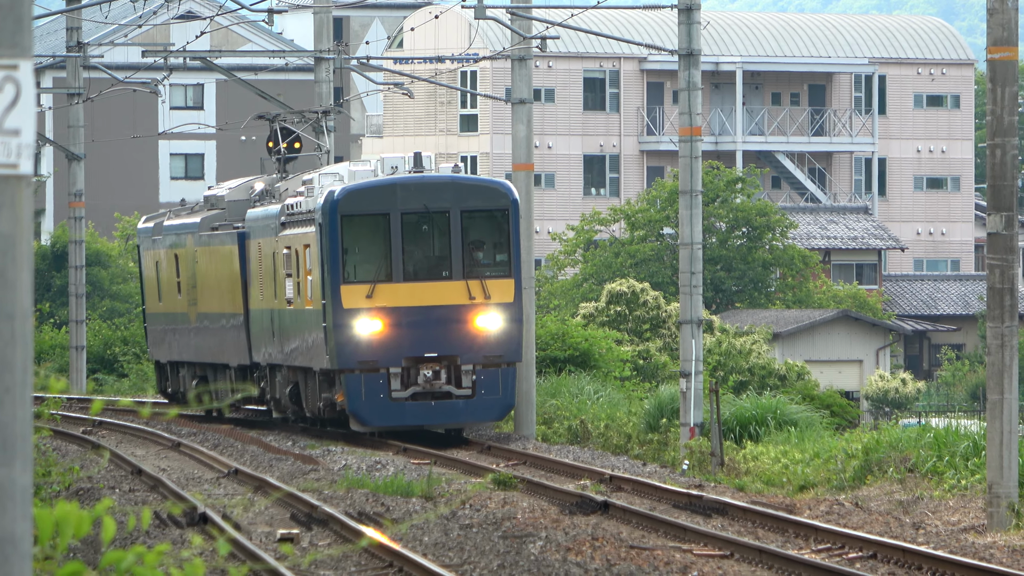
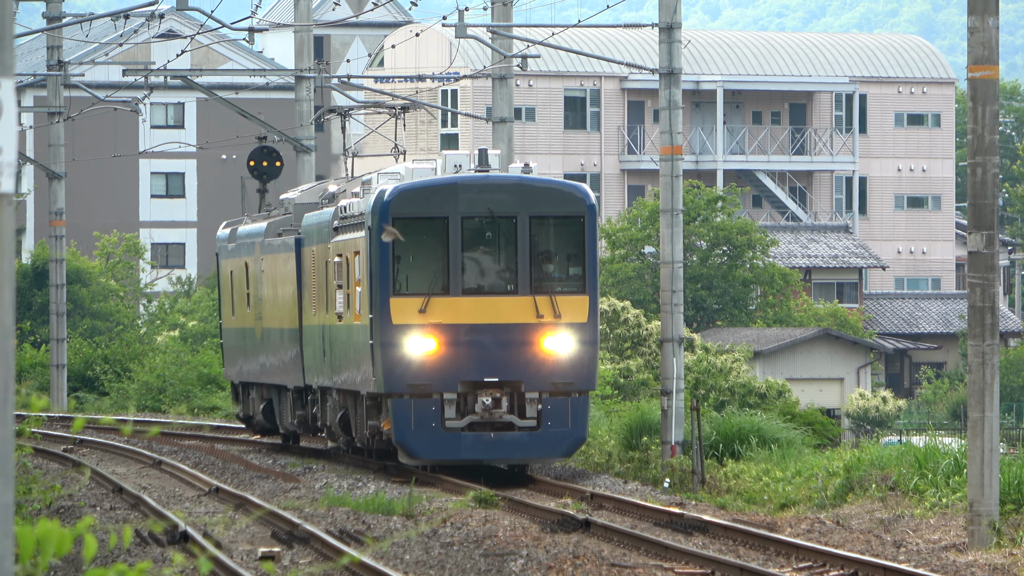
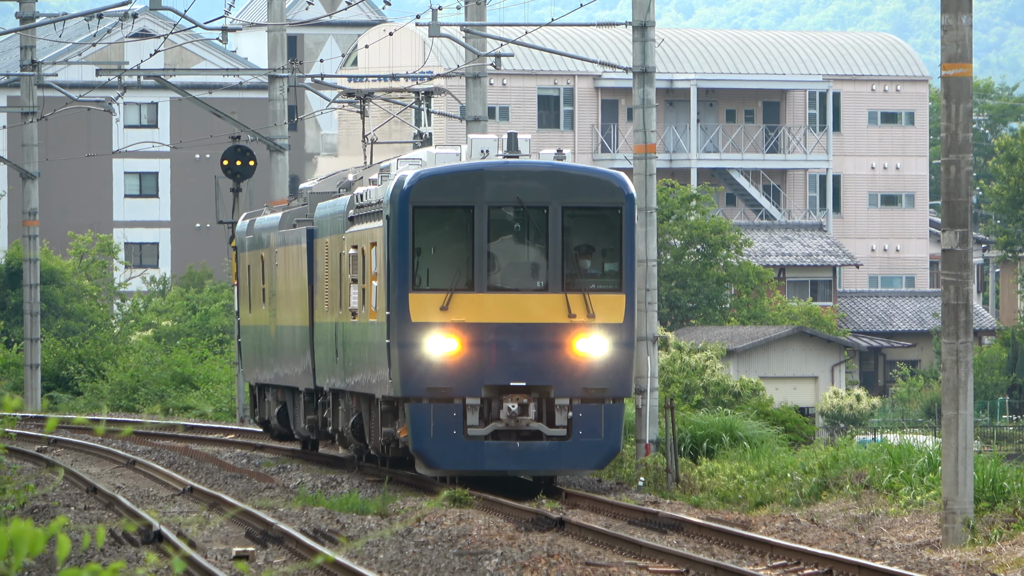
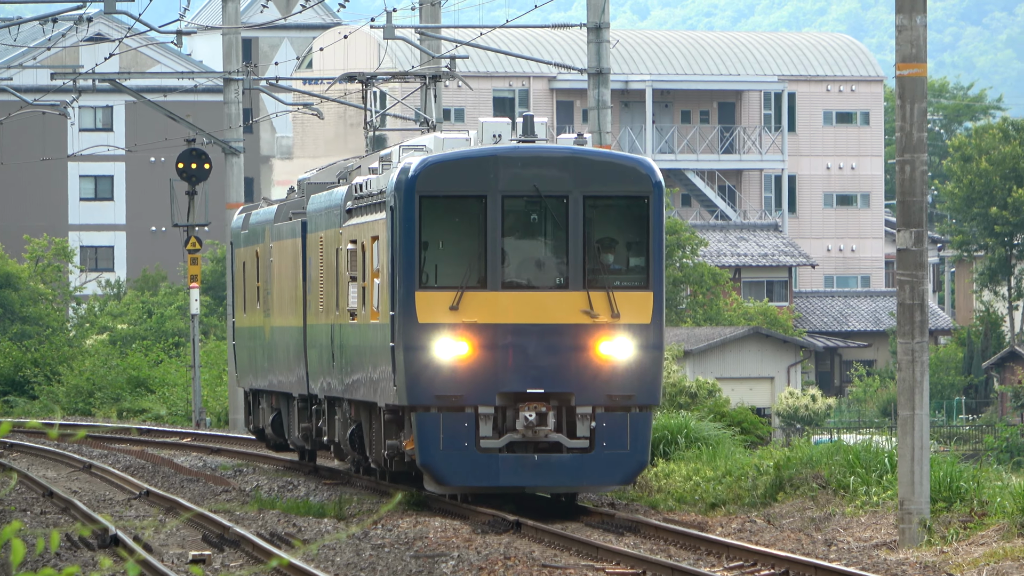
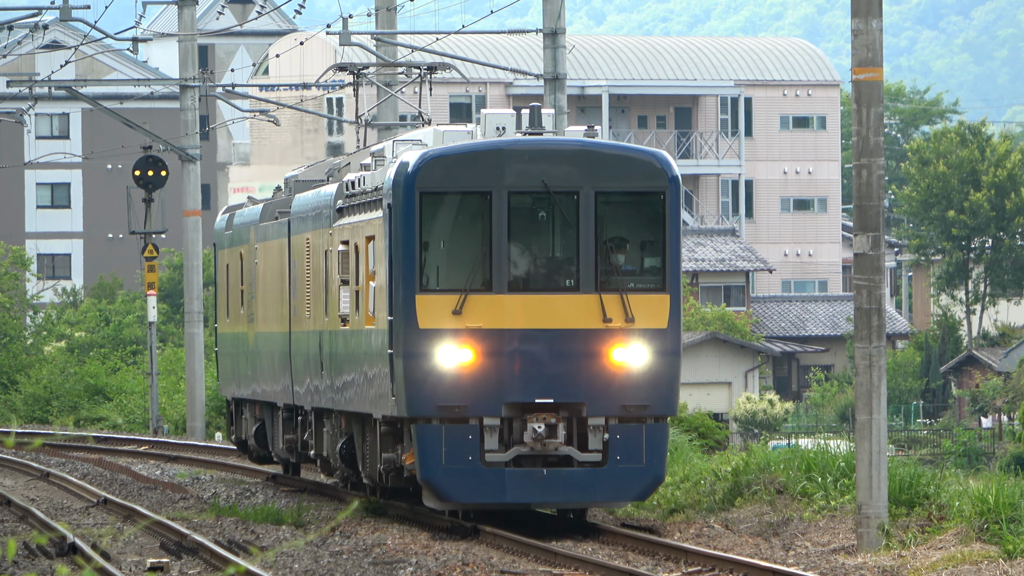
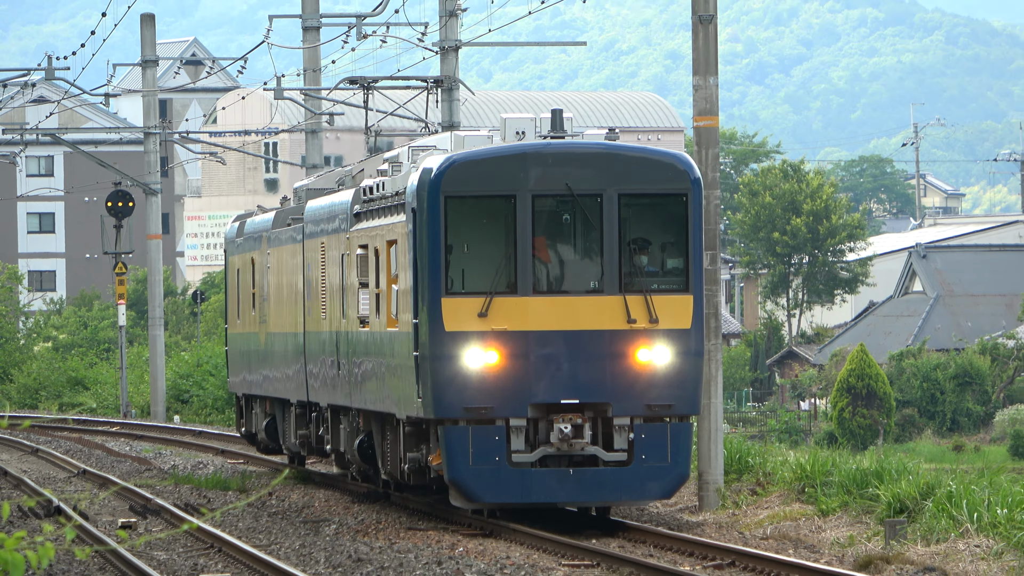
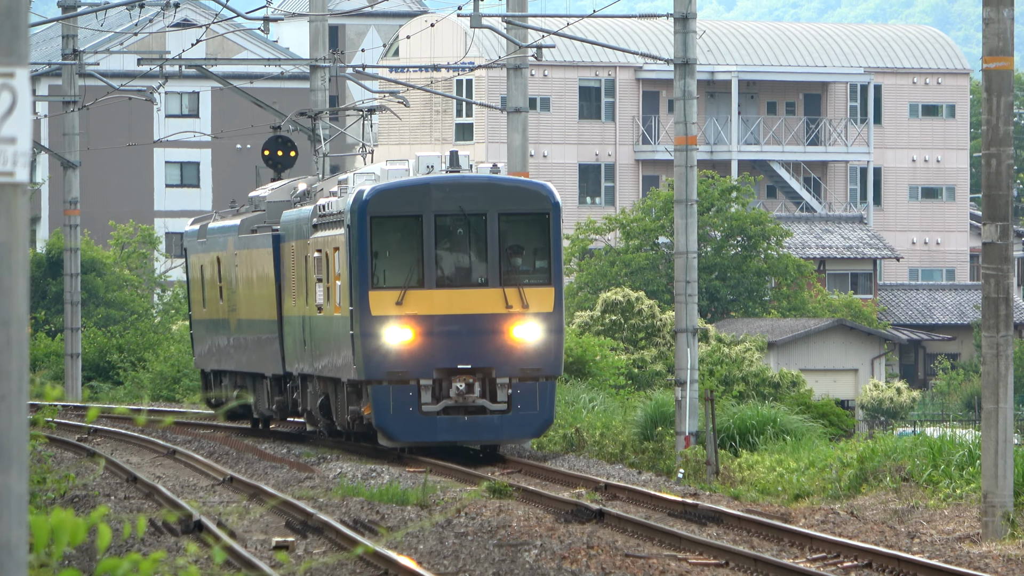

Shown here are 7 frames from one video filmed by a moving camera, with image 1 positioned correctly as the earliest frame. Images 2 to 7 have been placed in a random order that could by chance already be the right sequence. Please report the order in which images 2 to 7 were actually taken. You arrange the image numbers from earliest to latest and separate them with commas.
7, 2, 3, 4, 5, 6
